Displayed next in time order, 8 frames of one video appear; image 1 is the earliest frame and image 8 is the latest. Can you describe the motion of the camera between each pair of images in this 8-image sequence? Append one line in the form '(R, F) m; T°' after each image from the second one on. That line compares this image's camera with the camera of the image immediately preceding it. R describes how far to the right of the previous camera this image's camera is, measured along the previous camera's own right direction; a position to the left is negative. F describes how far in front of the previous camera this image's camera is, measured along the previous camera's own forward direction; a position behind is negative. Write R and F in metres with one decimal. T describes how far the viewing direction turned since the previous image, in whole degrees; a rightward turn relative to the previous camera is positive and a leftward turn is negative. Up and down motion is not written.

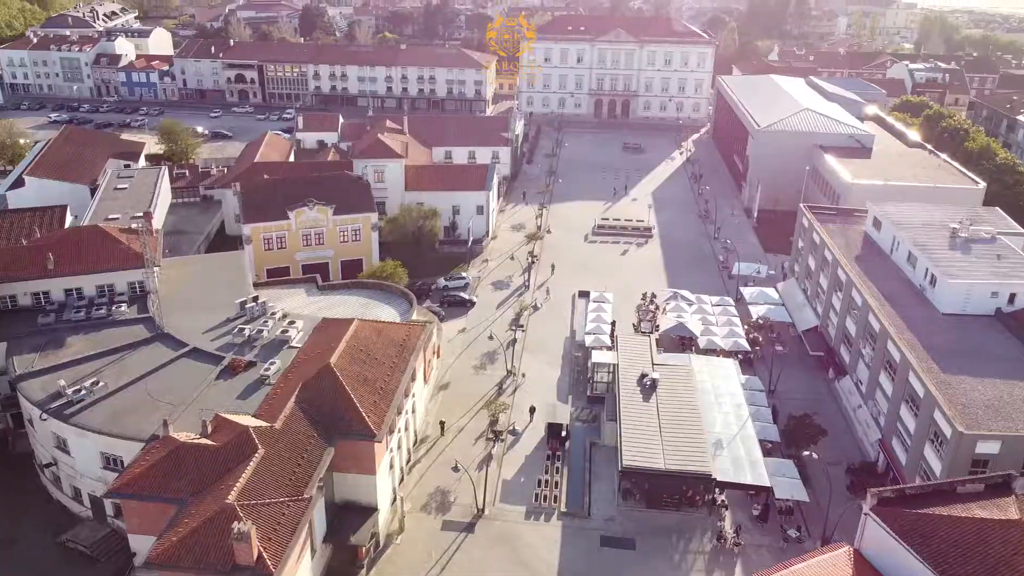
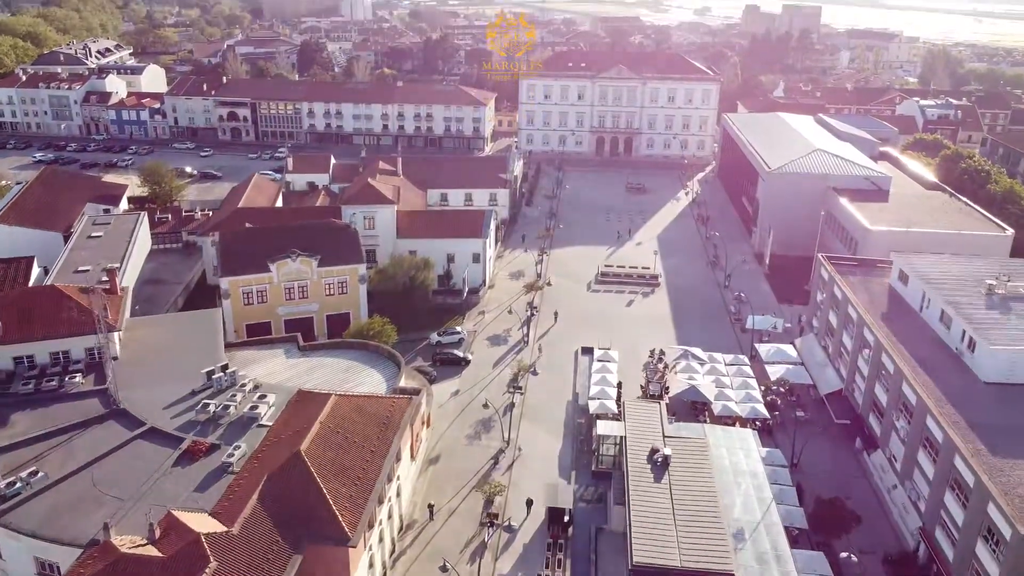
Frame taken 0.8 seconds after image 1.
(+0.1, +2.2) m; 0°
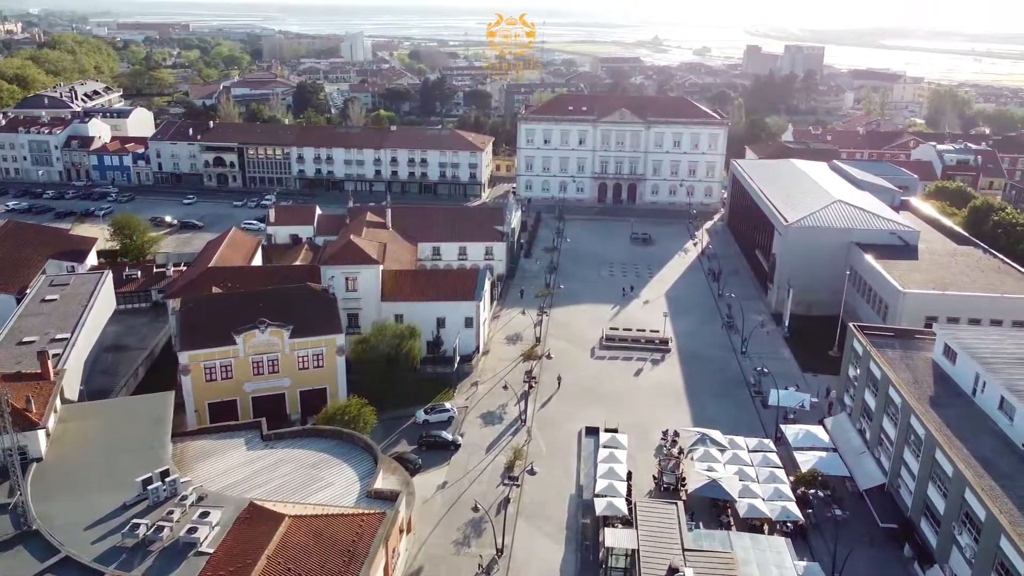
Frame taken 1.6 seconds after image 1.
(+0.2, +3.1) m; 0°
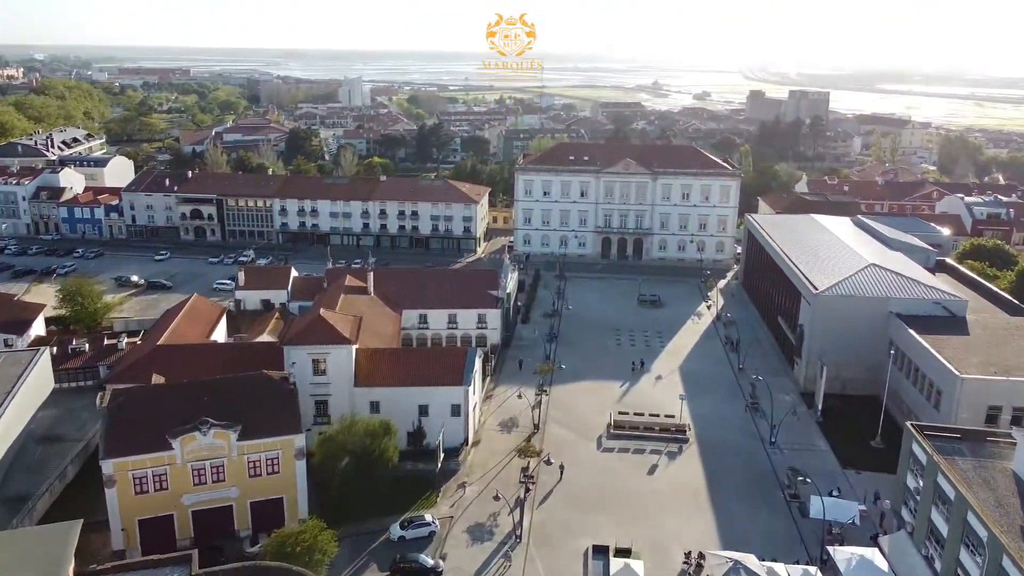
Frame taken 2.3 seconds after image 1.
(+0.2, +4.2) m; 0°
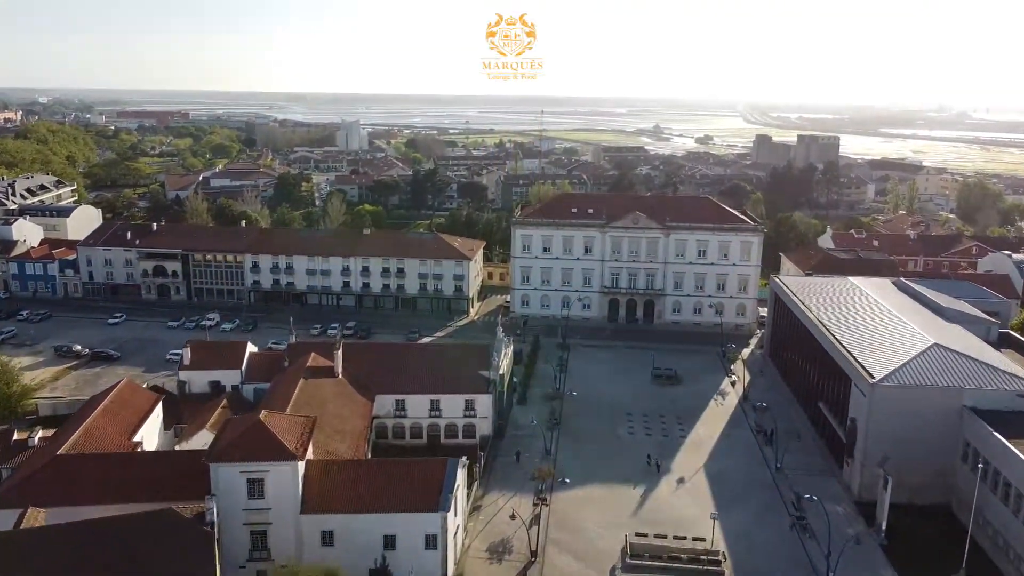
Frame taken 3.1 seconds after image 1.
(+0.3, +5.6) m; 0°
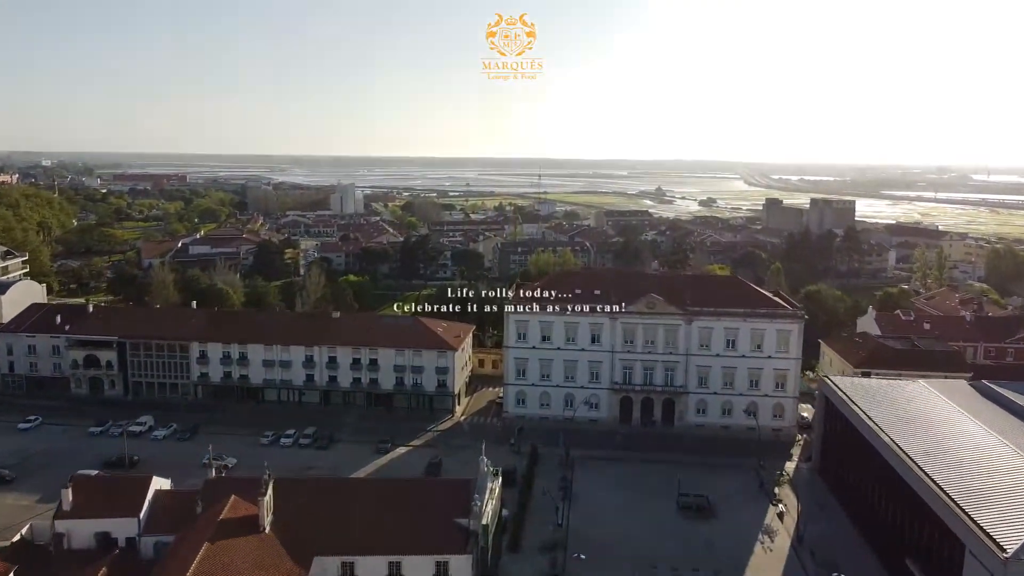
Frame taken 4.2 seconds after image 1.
(+0.4, +7.6) m; 0°
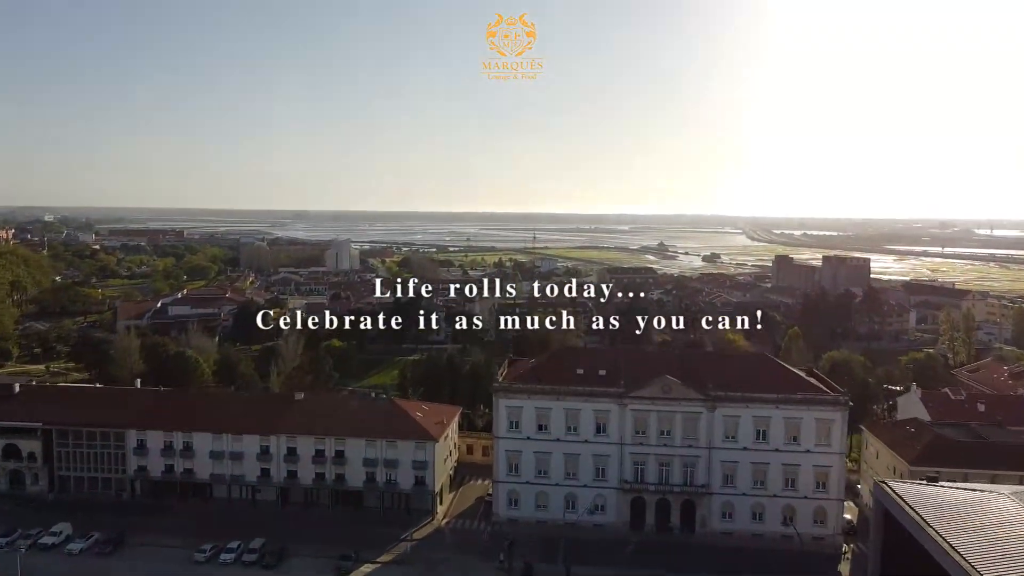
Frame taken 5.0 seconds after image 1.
(+0.5, +6.0) m; 0°
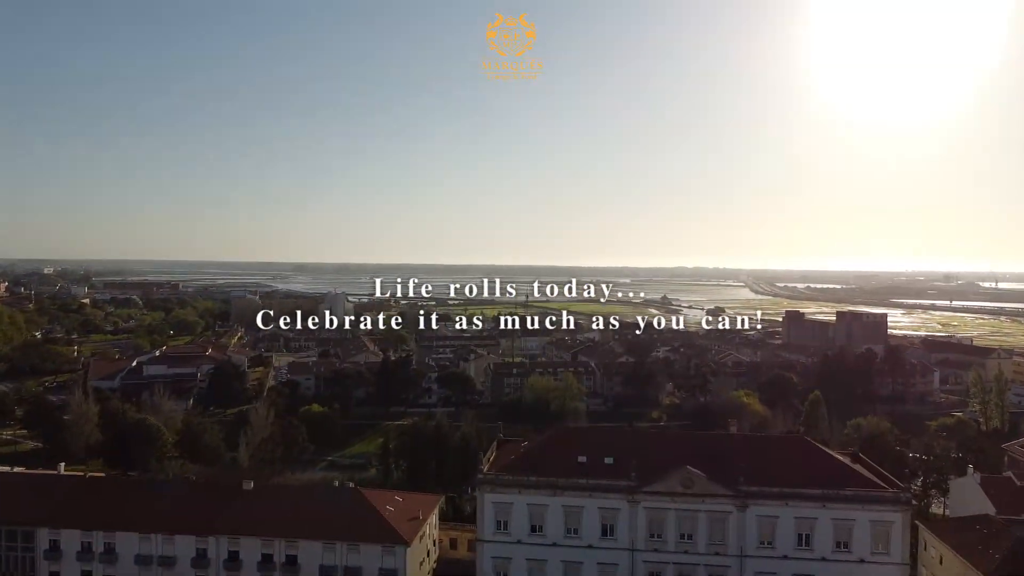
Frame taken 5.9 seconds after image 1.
(+0.5, +5.8) m; 0°
